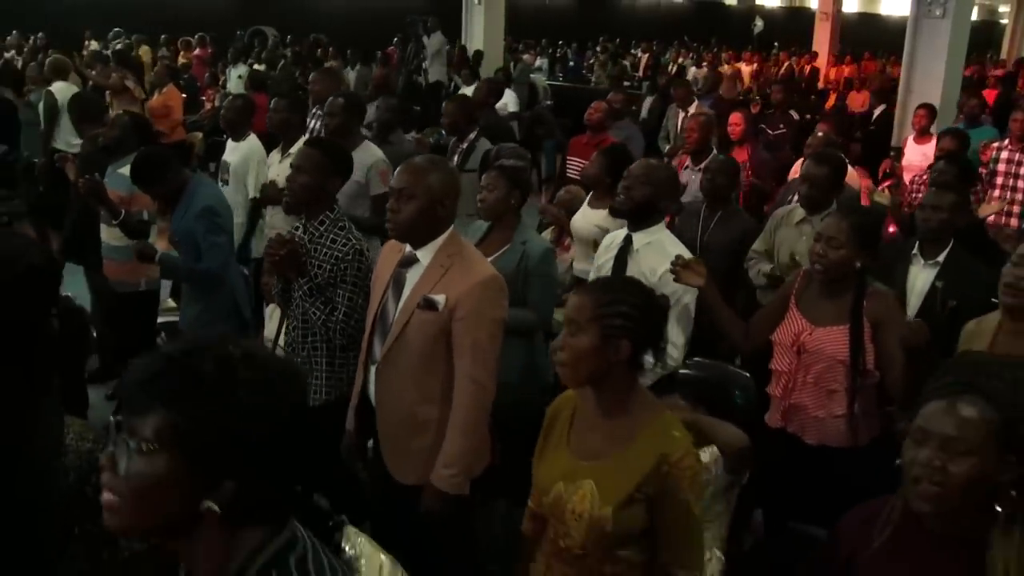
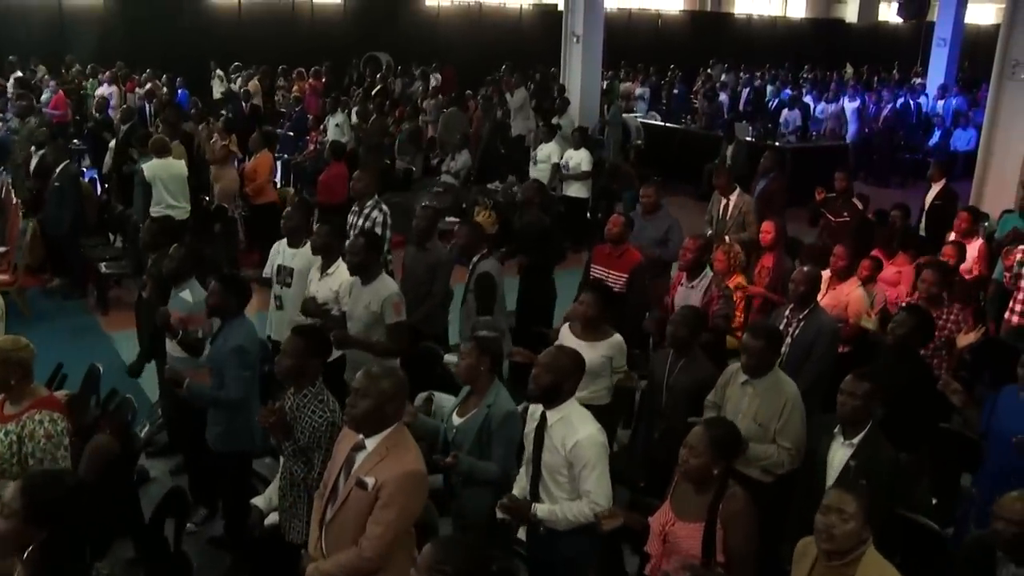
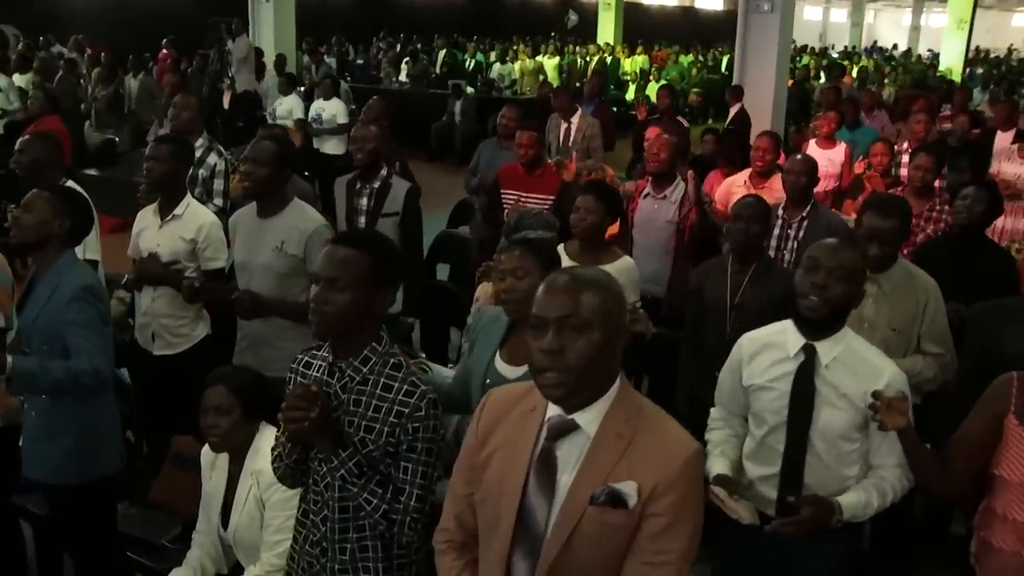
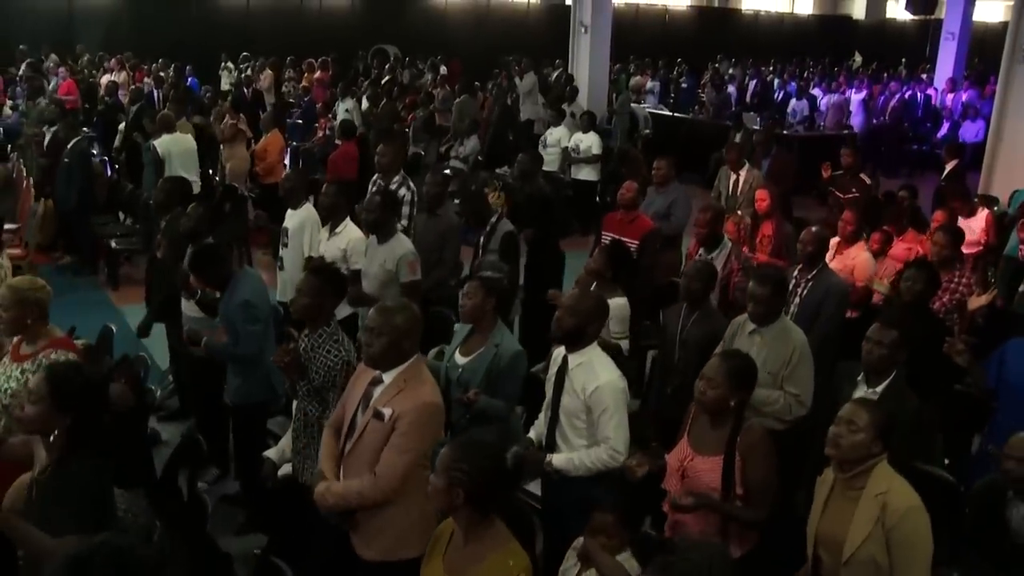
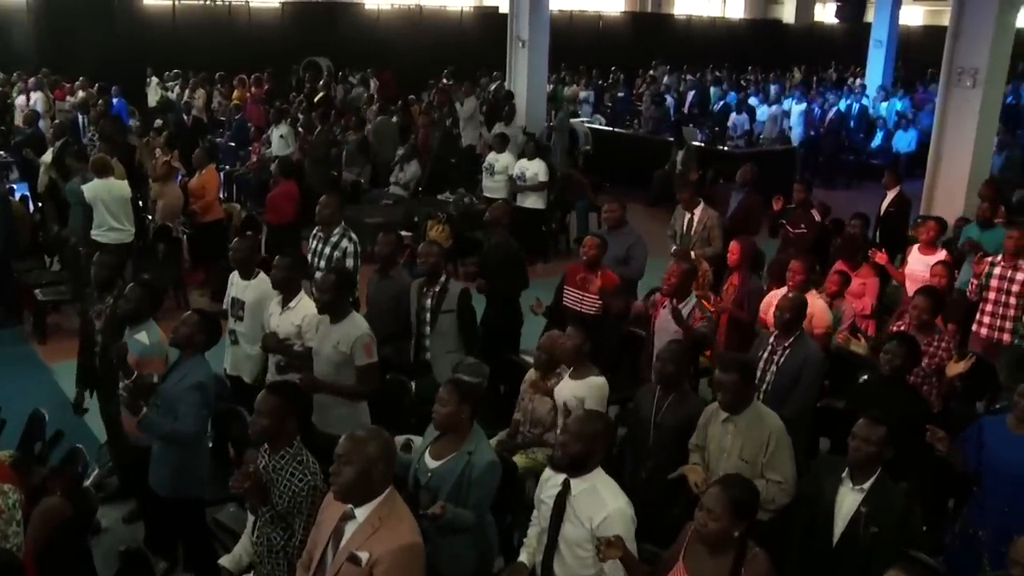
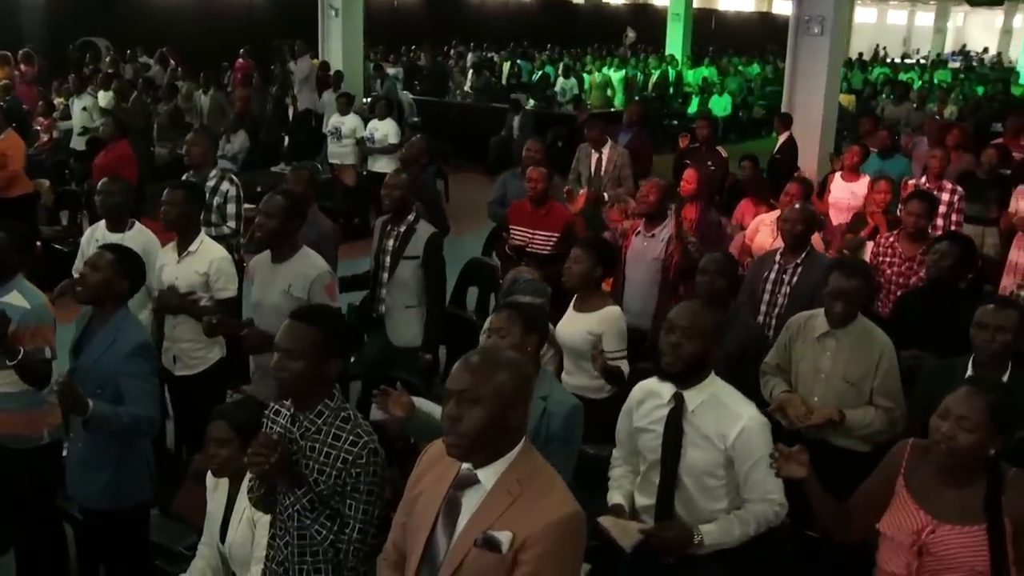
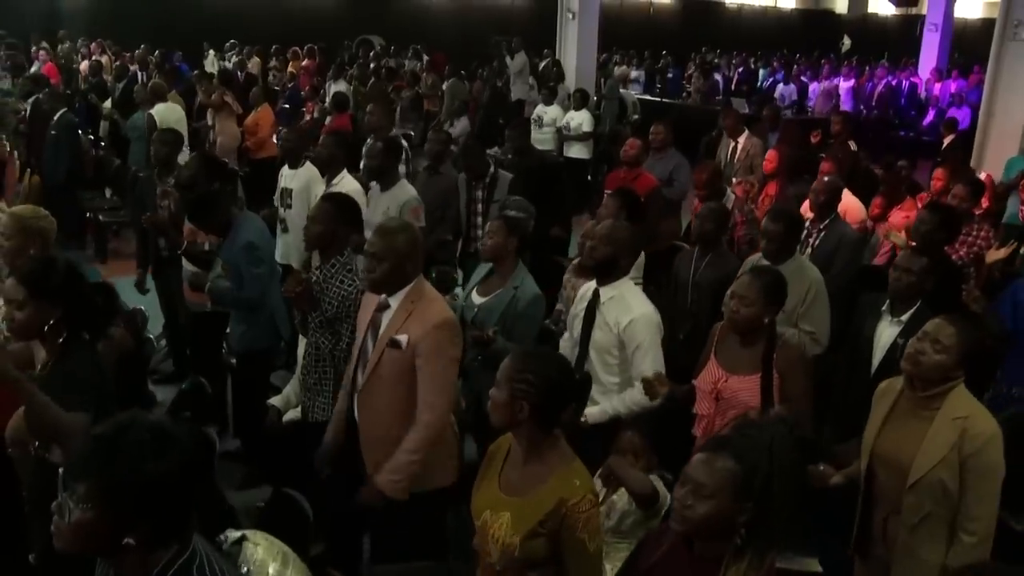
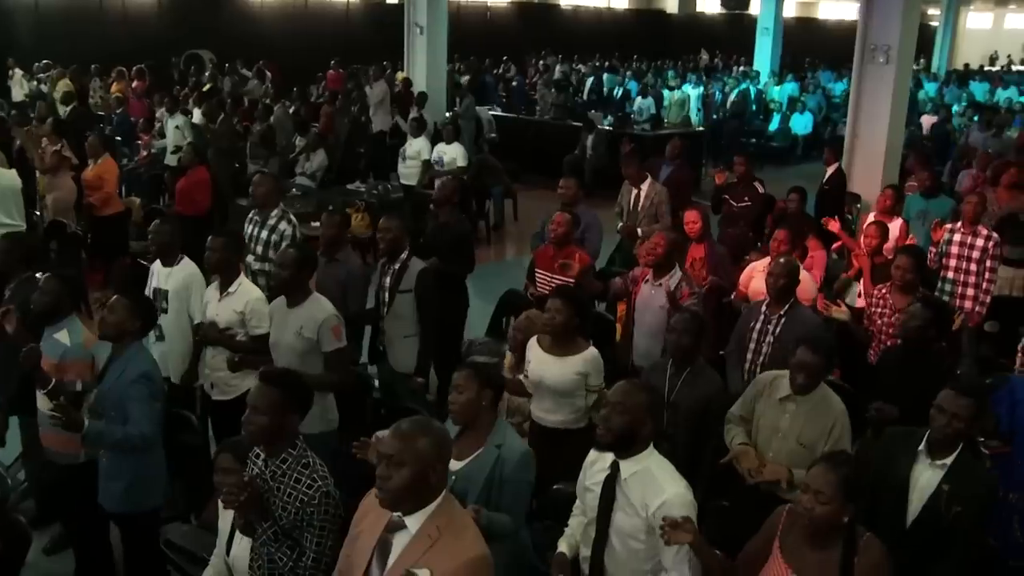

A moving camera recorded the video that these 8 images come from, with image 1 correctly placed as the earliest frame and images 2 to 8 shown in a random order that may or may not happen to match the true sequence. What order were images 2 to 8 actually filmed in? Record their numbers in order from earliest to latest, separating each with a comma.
7, 4, 2, 5, 8, 6, 3
